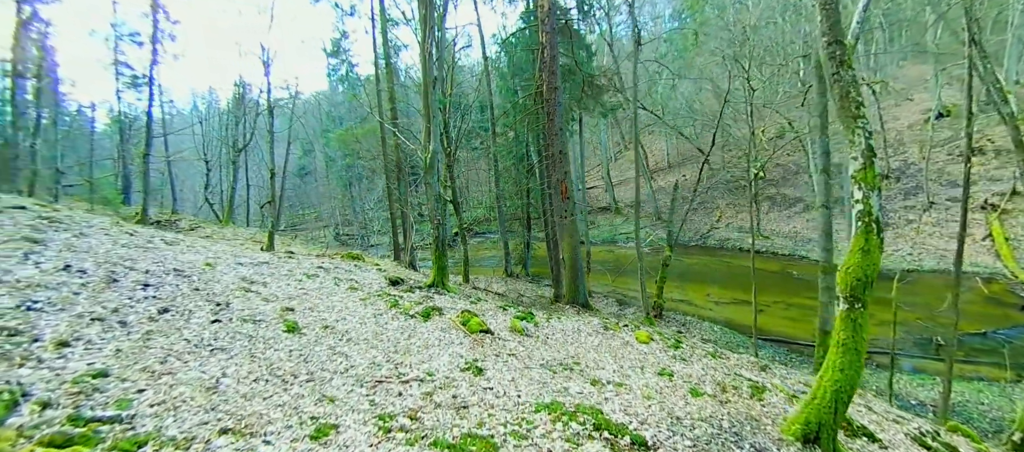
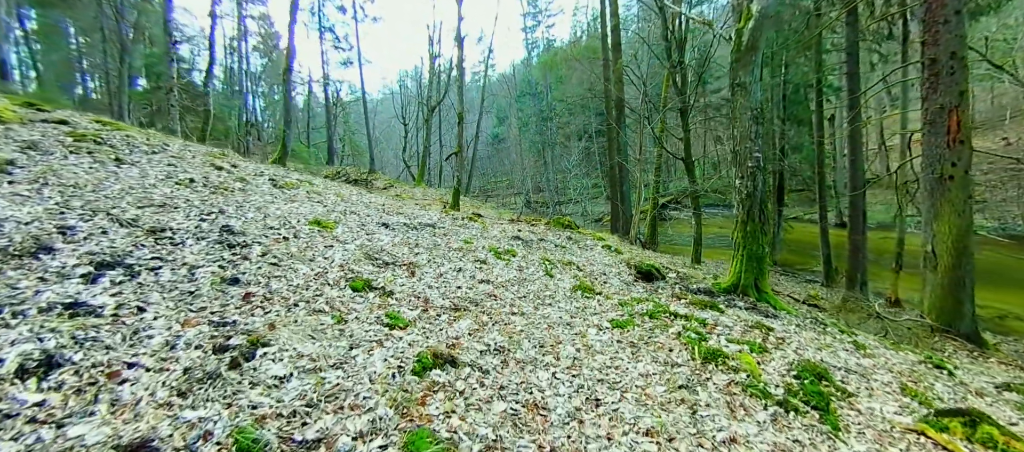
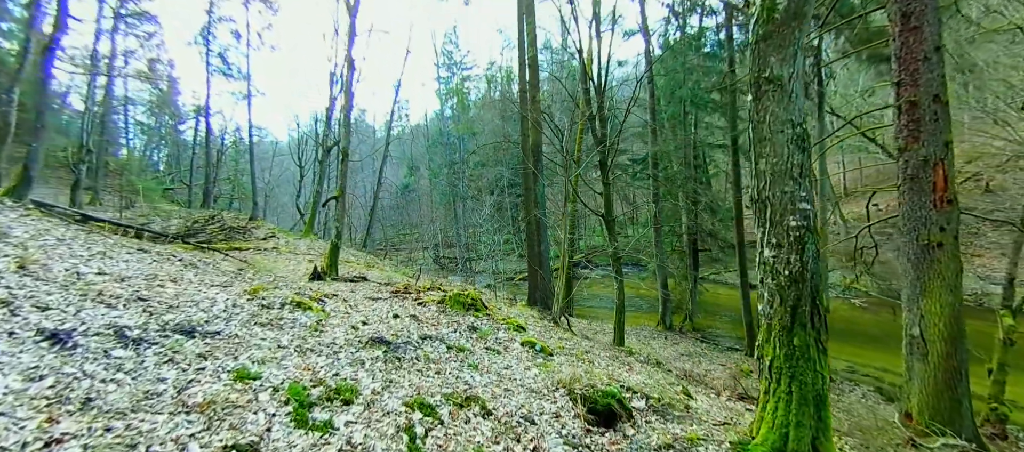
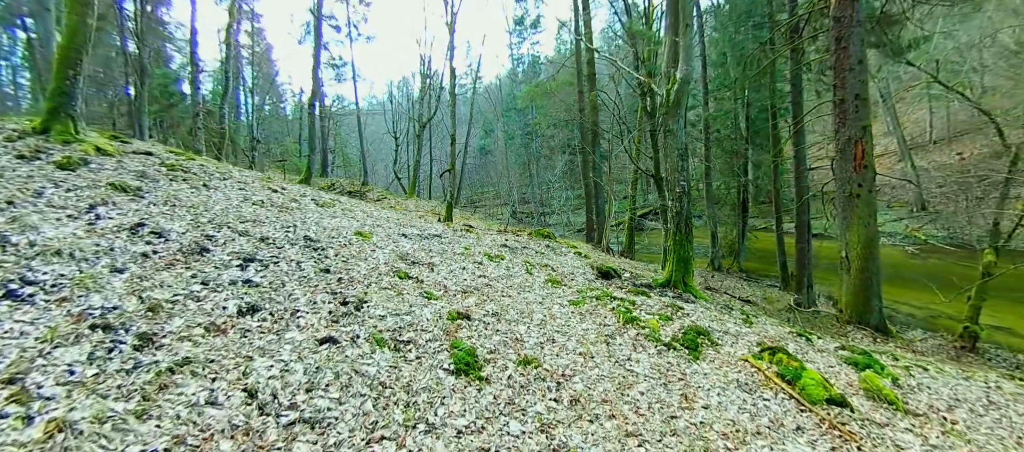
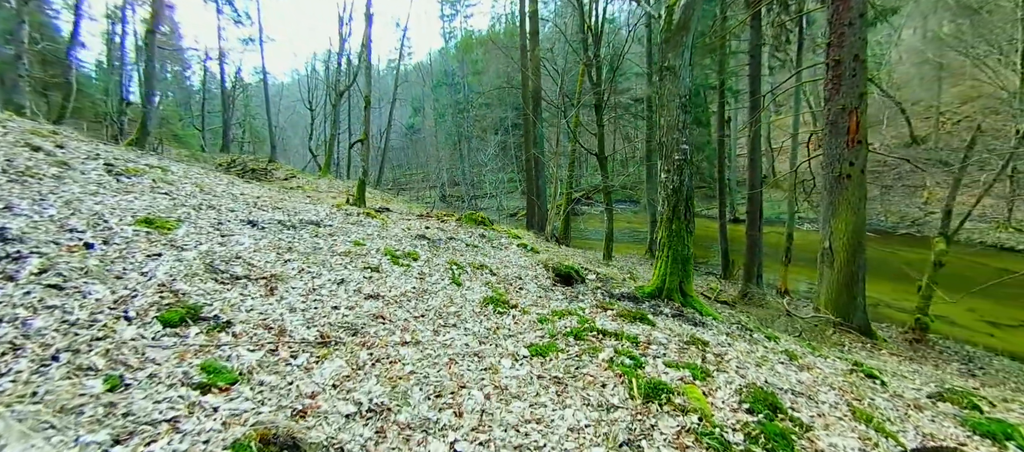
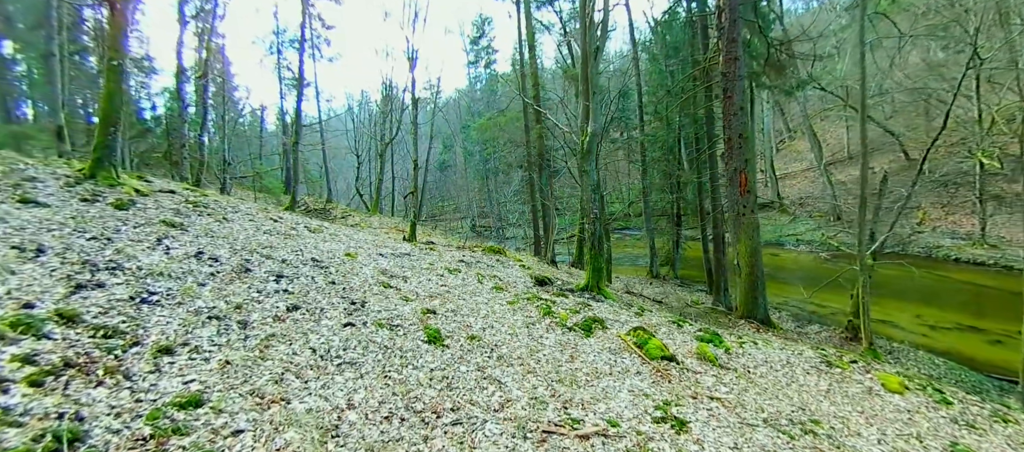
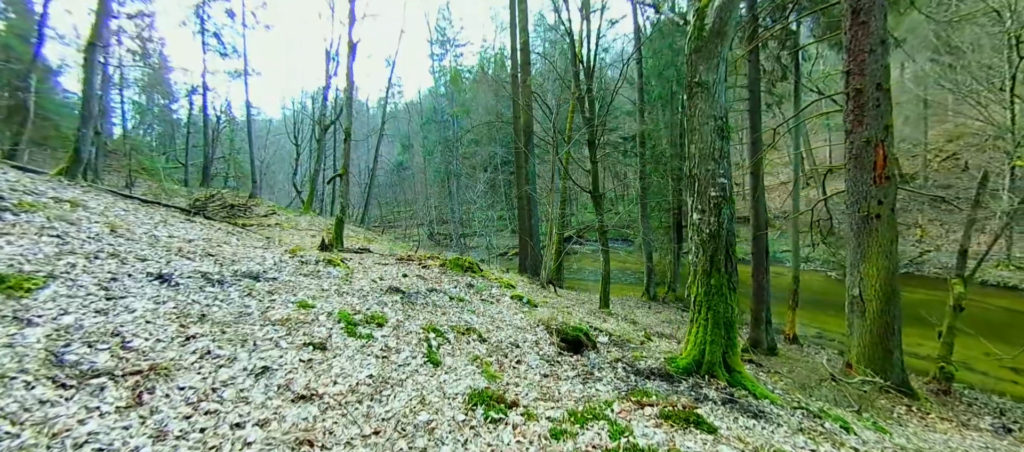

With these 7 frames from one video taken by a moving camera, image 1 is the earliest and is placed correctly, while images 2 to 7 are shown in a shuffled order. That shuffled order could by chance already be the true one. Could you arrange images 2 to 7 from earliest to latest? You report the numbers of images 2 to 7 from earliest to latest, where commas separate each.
6, 4, 2, 5, 7, 3
